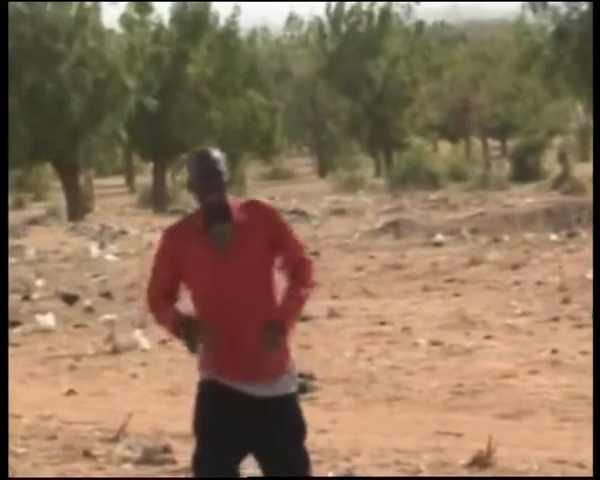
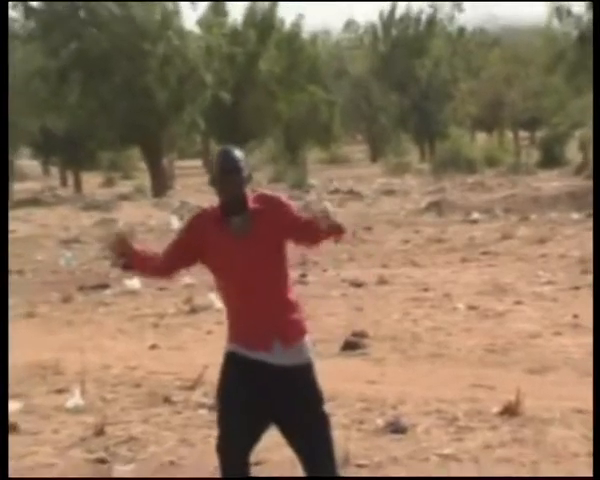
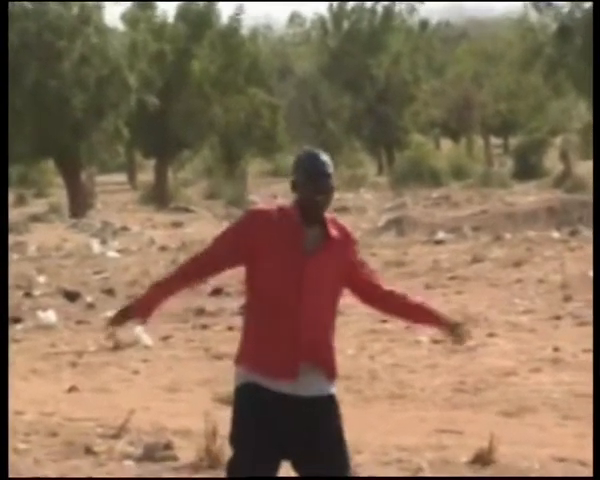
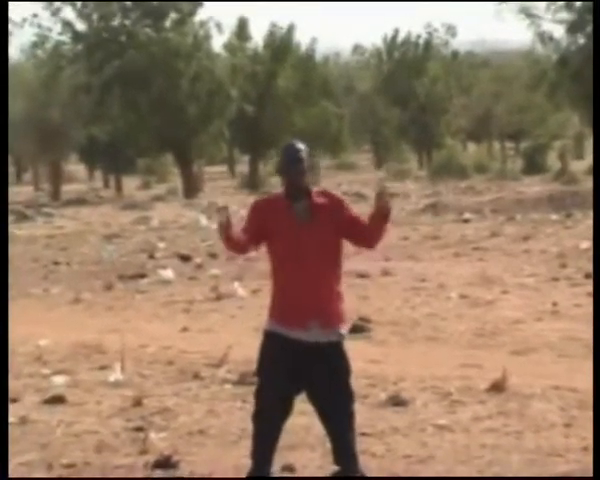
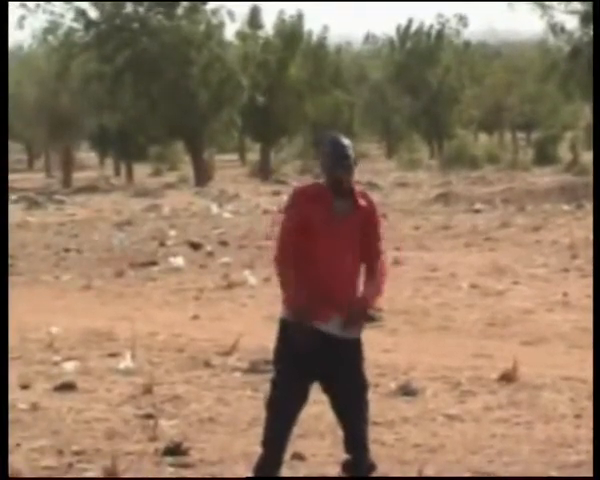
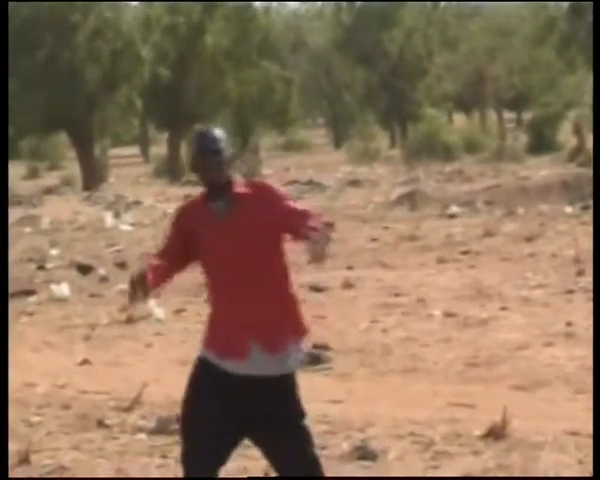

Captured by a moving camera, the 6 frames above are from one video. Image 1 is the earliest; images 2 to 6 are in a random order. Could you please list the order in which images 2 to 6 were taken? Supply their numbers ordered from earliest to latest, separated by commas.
3, 6, 2, 4, 5
